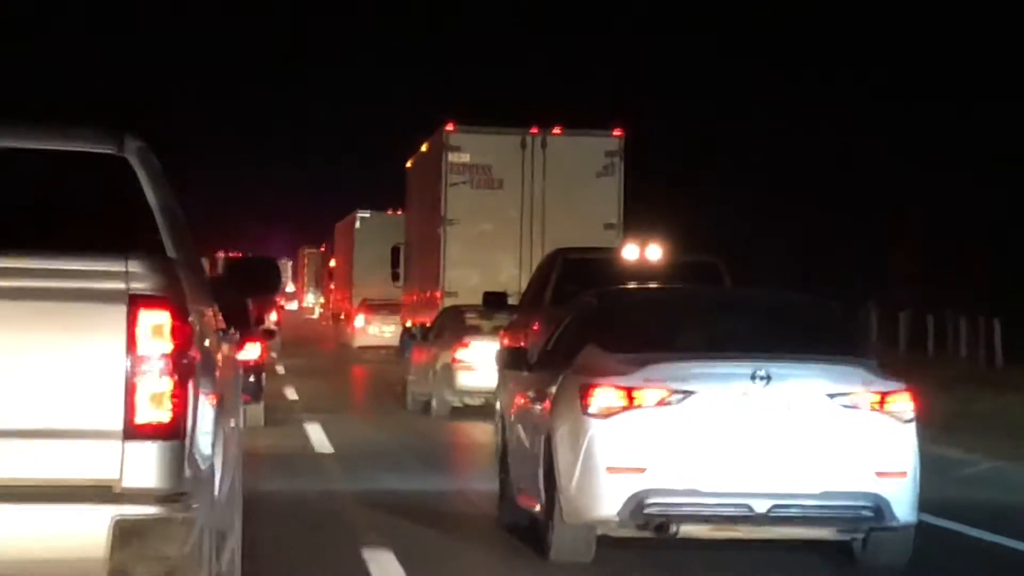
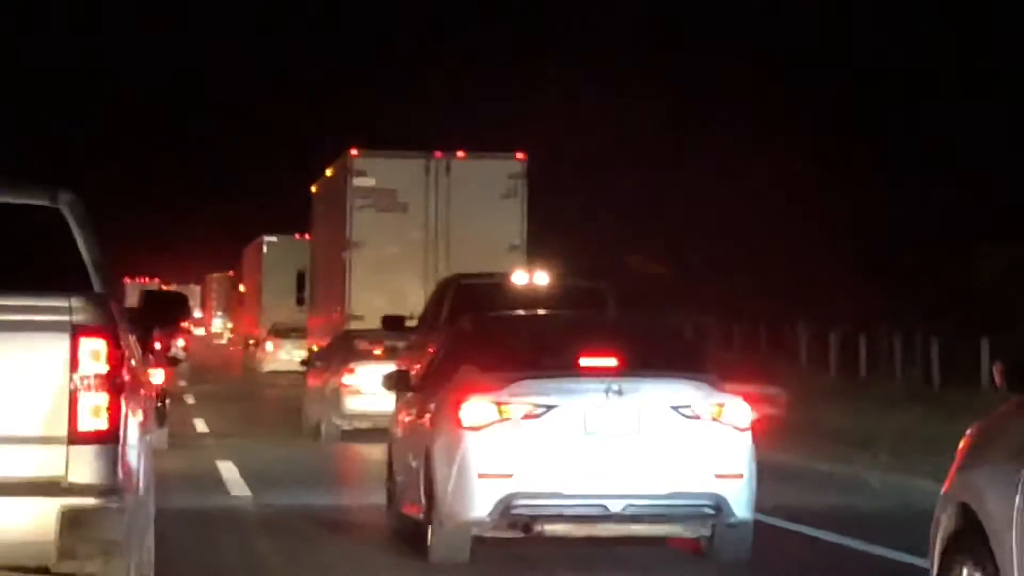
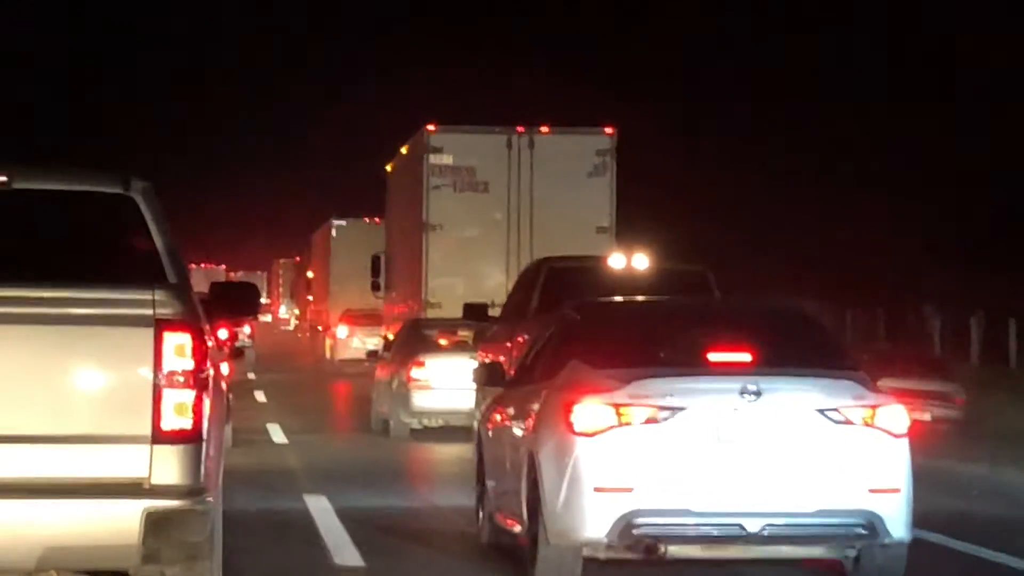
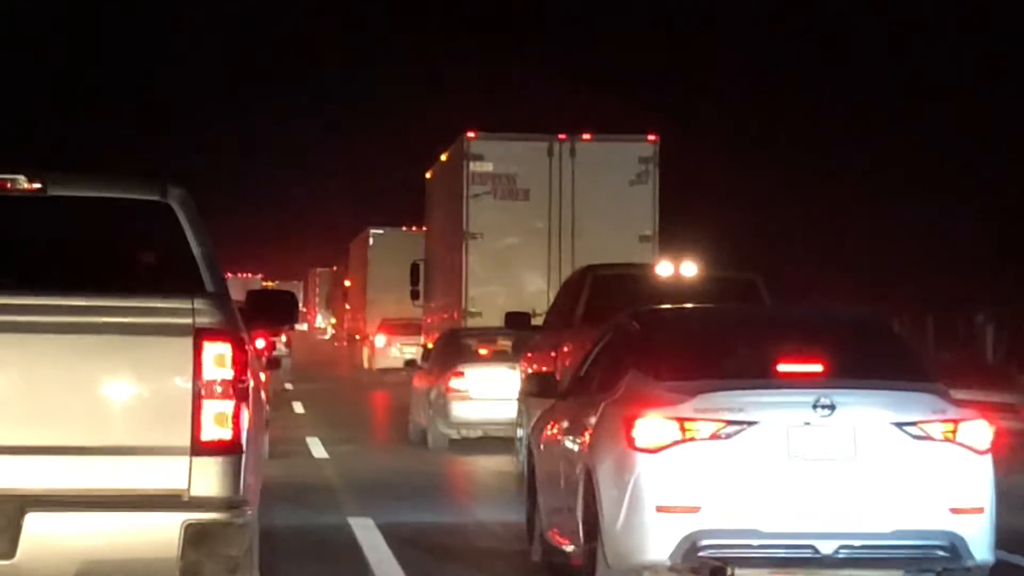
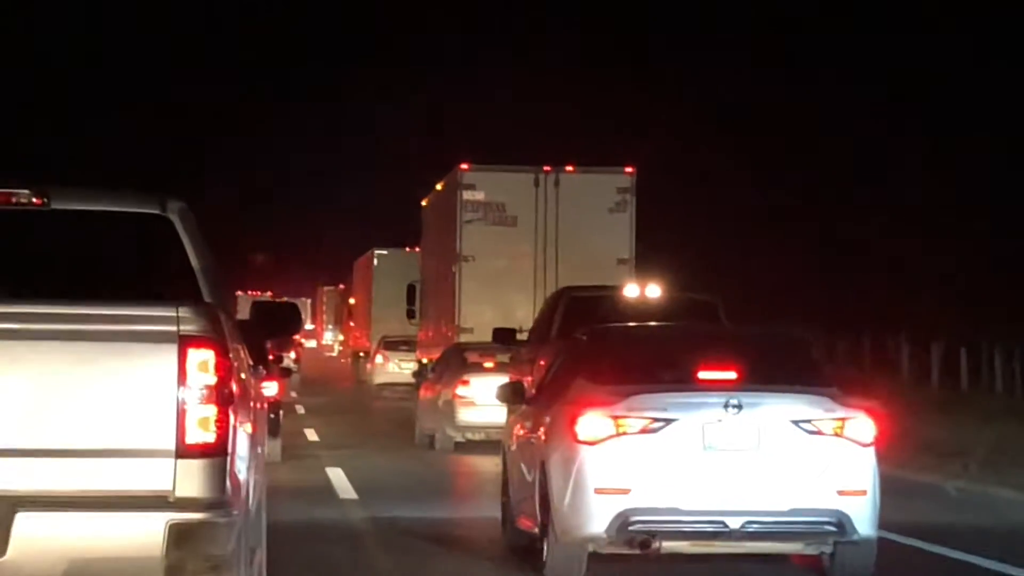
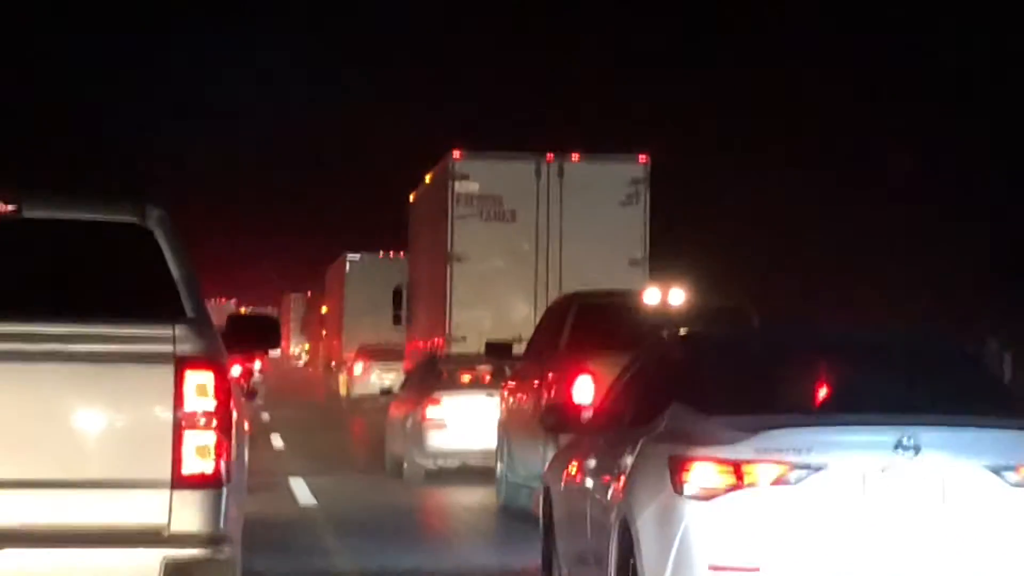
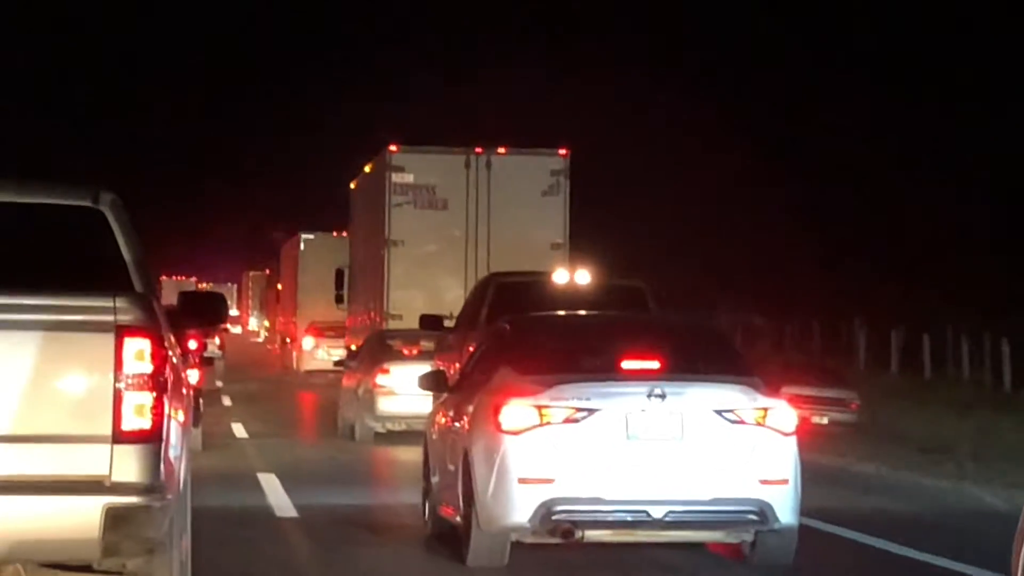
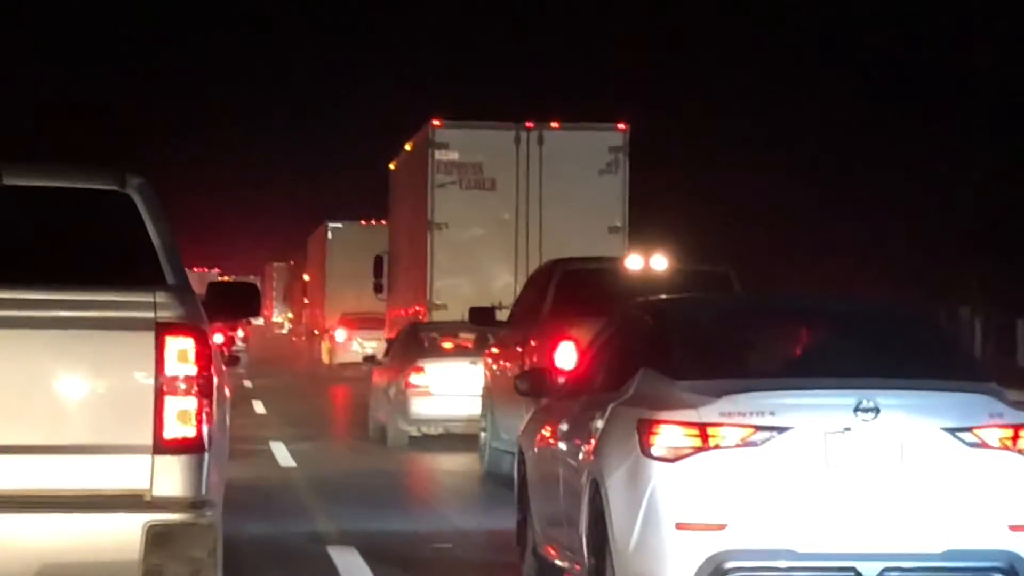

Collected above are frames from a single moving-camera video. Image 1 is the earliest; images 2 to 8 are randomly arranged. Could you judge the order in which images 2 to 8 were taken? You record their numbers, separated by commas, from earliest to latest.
5, 2, 7, 3, 4, 8, 6
